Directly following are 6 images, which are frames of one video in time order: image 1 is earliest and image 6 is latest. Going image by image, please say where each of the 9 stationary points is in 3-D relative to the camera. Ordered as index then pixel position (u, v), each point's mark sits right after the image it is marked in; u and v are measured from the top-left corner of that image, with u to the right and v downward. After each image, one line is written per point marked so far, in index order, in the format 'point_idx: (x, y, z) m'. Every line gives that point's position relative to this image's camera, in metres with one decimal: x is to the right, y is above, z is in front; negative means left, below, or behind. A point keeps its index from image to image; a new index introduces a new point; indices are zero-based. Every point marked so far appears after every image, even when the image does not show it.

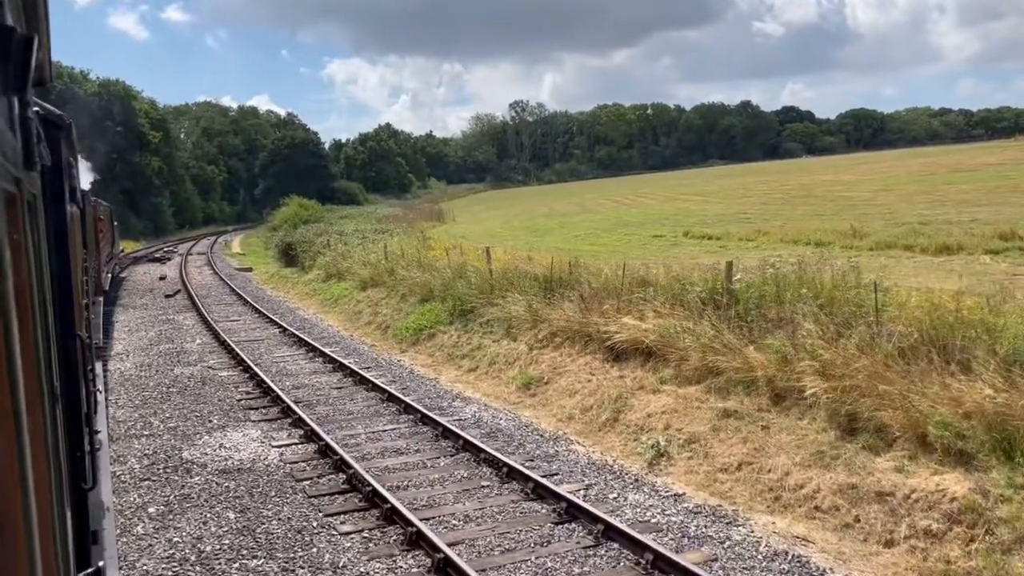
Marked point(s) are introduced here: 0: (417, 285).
0: (-2.1, 0.0, +19.4) m
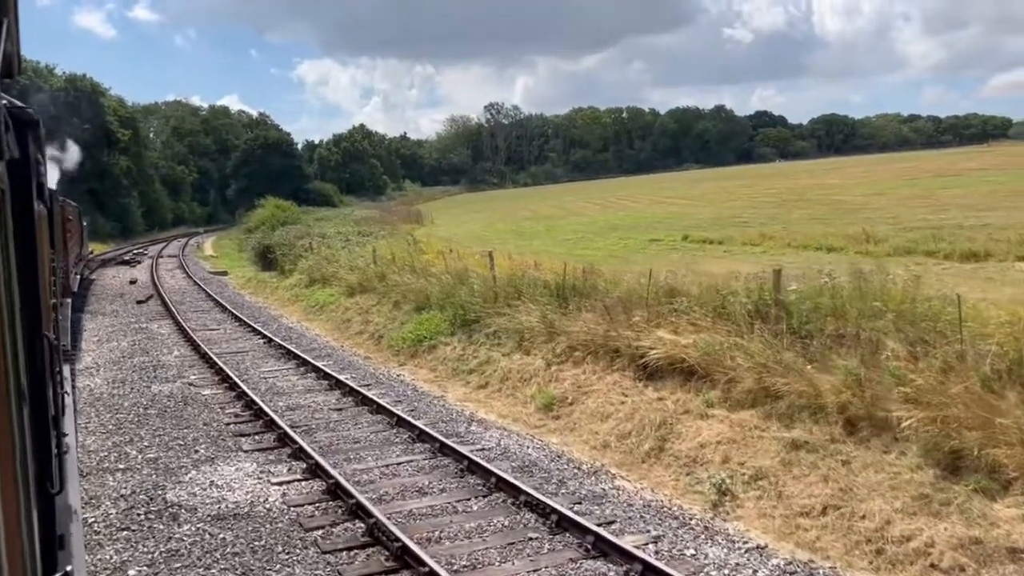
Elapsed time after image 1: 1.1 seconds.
0: (-2.1, -0.1, +18.1) m
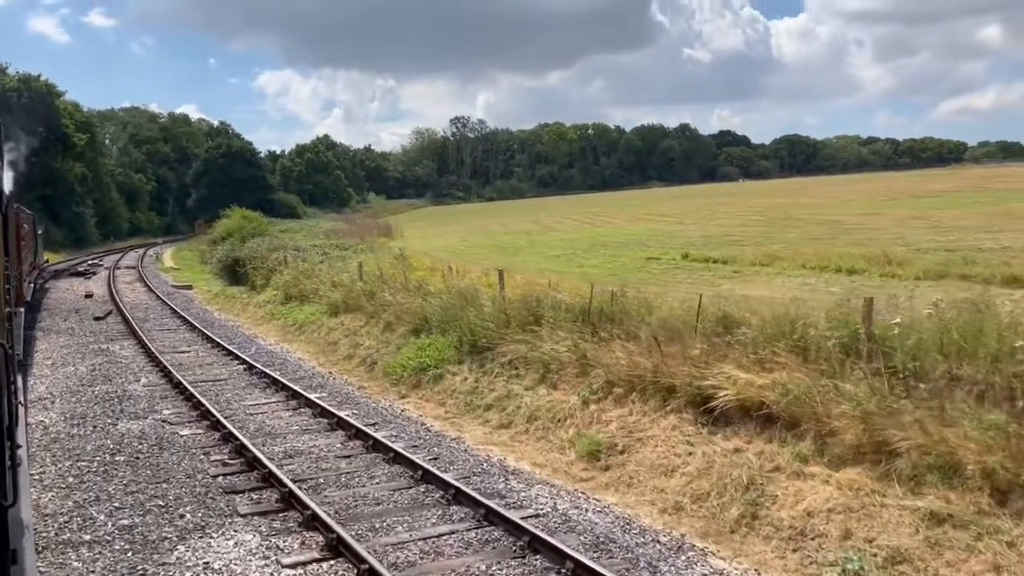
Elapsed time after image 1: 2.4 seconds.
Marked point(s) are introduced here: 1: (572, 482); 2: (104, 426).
0: (-2.0, -0.5, +16.4) m
1: (+0.6, -2.0, +8.8) m
2: (-5.2, -1.7, +10.9) m
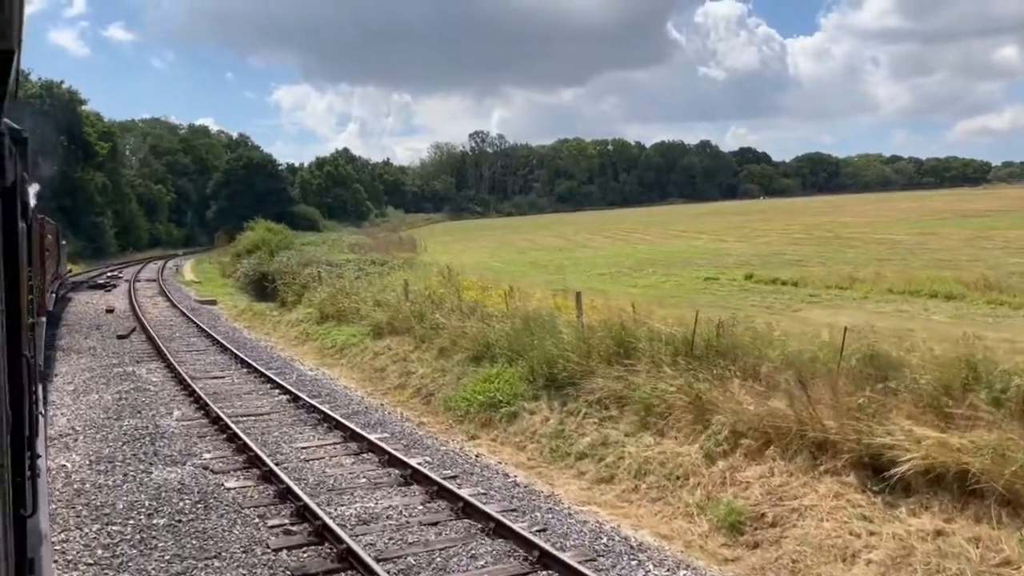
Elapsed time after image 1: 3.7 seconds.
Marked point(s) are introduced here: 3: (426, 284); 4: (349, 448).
0: (-0.8, -0.9, +14.8) m
1: (+1.7, -2.3, +7.1) m
2: (-4.1, -2.0, +9.2) m
3: (-2.0, +0.1, +19.9) m
4: (-1.9, -1.9, +10.2) m
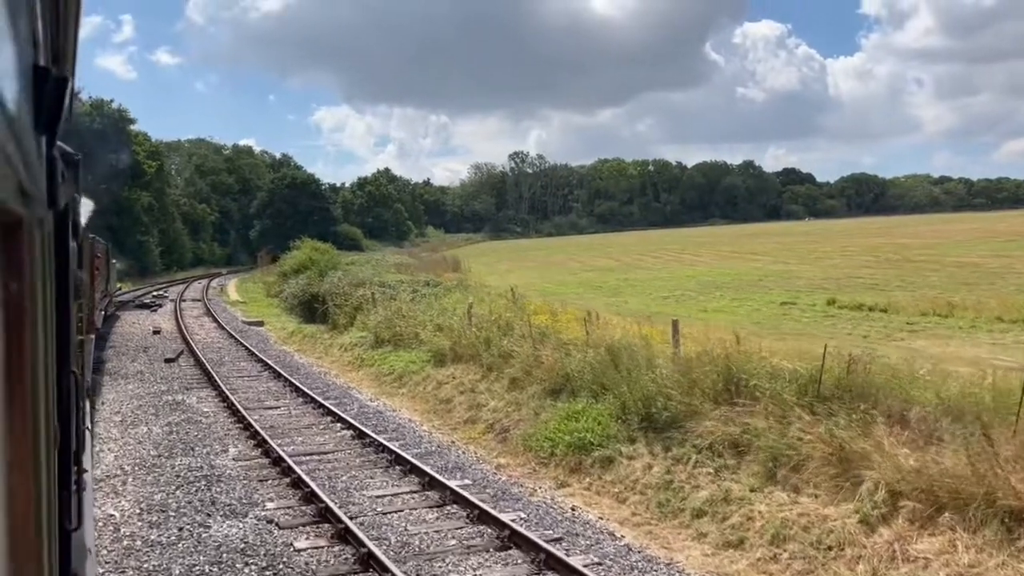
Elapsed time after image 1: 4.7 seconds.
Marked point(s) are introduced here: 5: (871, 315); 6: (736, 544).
0: (+0.5, -1.3, +13.5) m
1: (+2.6, -2.5, +5.7) m
2: (-3.0, -2.3, +8.1) m
3: (-0.5, -0.4, +18.7) m
4: (-0.9, -2.2, +9.0) m
5: (+8.1, -0.6, +19.3) m
6: (+2.1, -2.4, +7.9) m
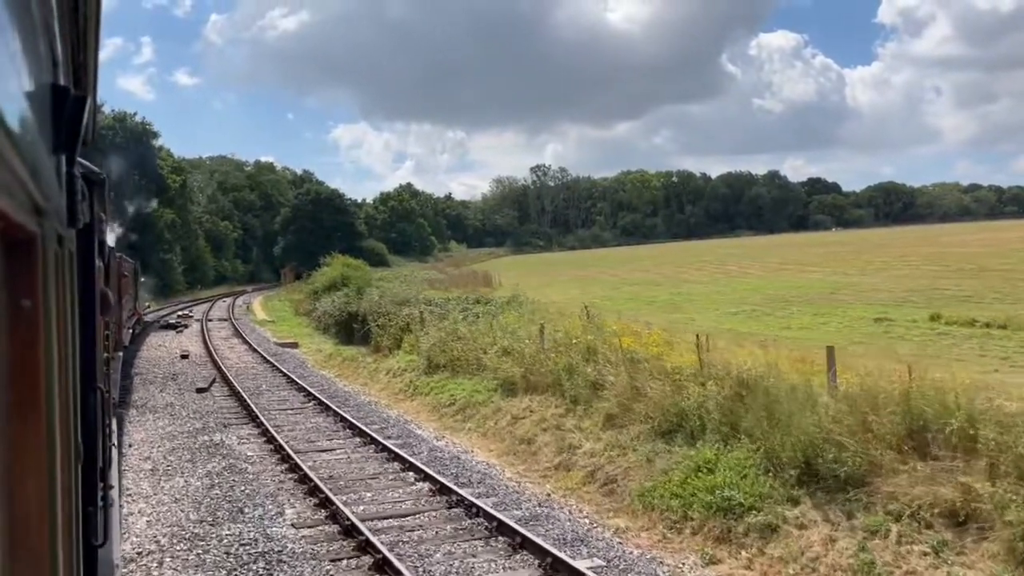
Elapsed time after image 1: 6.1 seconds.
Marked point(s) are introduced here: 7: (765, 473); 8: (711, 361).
0: (+1.8, -1.6, +11.4) m
1: (+3.8, -2.6, +3.5) m
2: (-1.8, -2.5, +6.0) m
3: (+0.9, -0.8, +16.6) m
4: (+0.4, -2.4, +6.8) m
5: (+9.6, -0.9, +17.0) m
6: (+3.3, -2.5, +5.7) m
7: (+2.7, -1.9, +8.9) m
8: (+2.7, -1.0, +11.6) m
